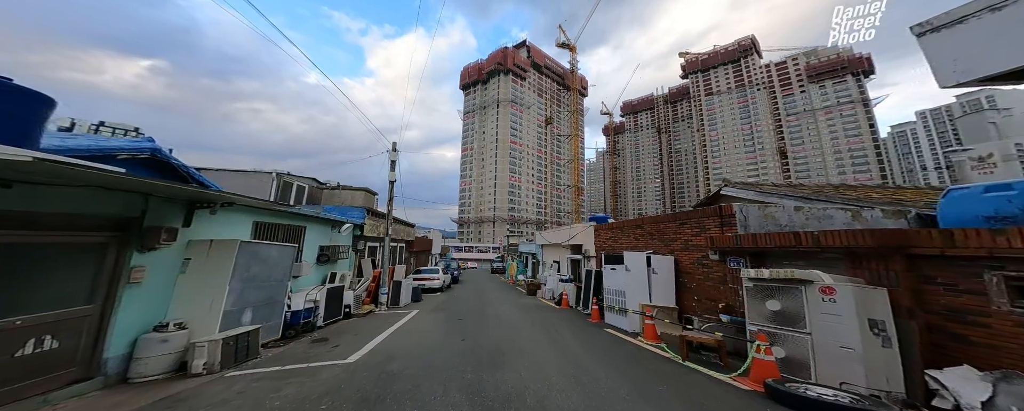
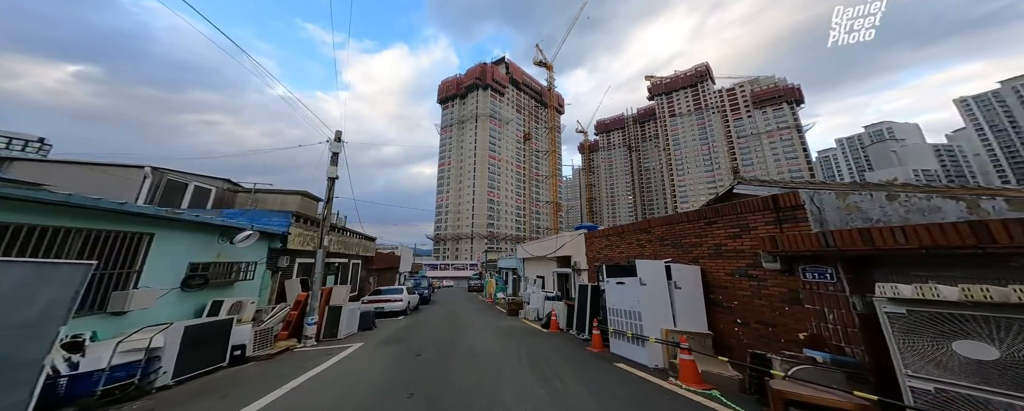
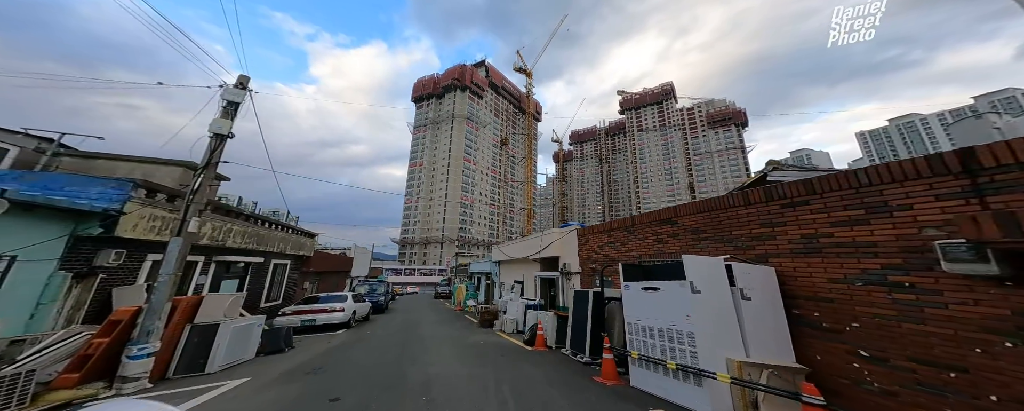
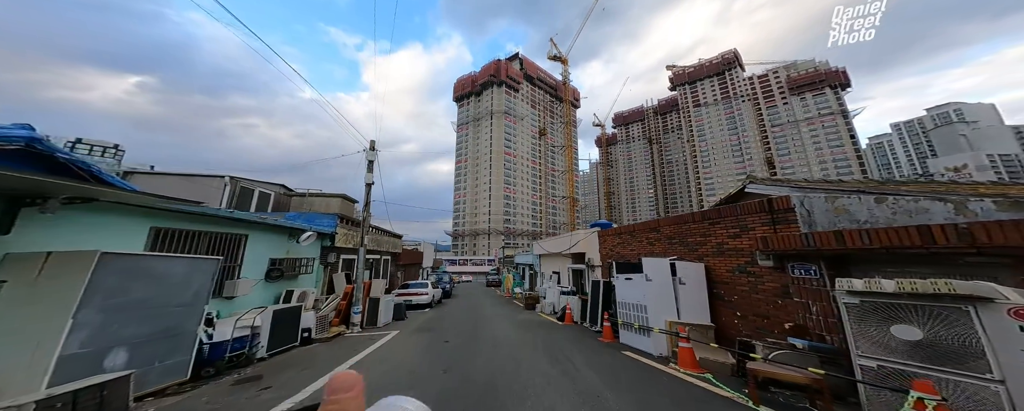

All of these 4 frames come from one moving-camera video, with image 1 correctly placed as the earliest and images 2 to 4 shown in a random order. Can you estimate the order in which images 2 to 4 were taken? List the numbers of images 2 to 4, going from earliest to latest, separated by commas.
4, 2, 3
